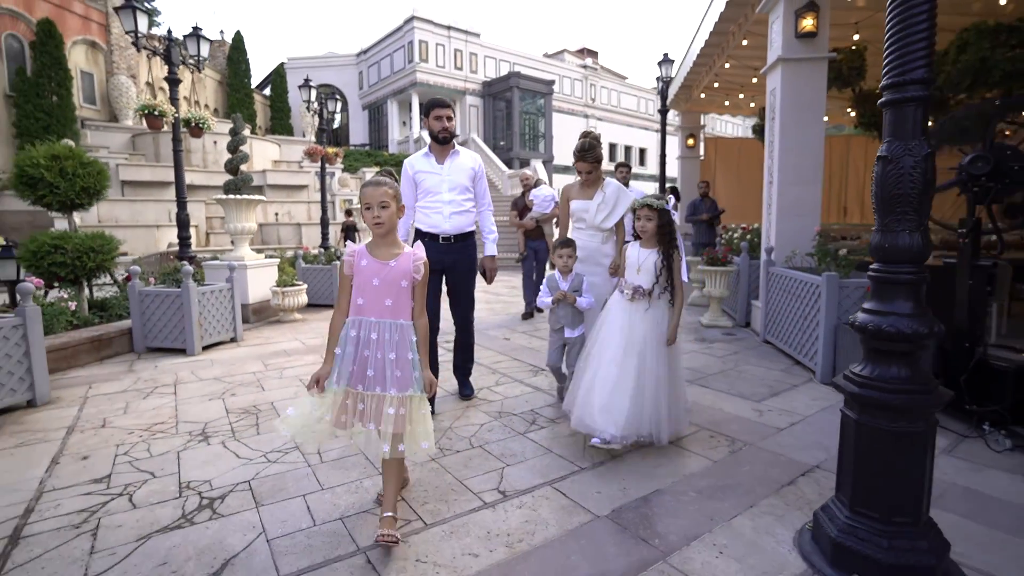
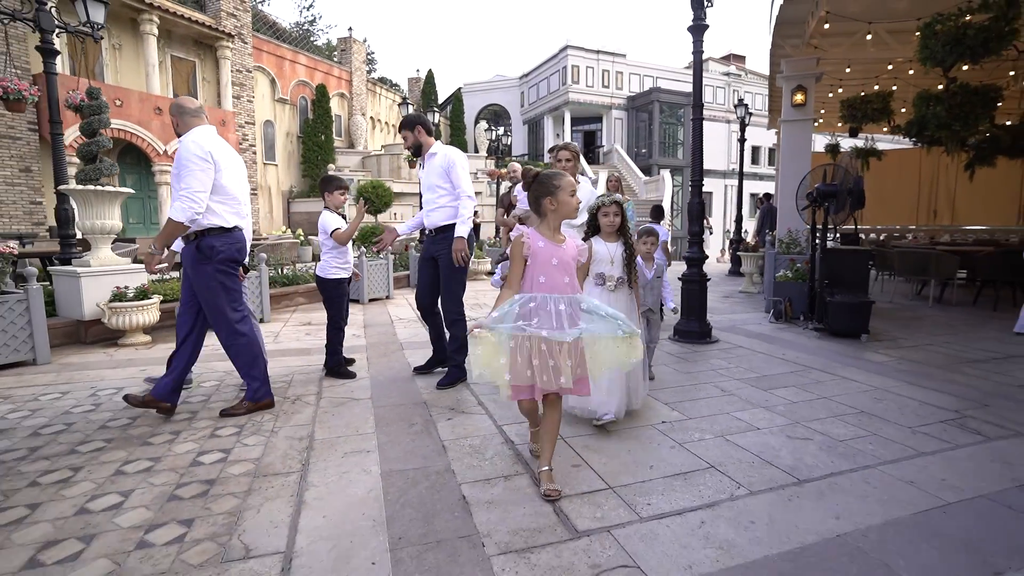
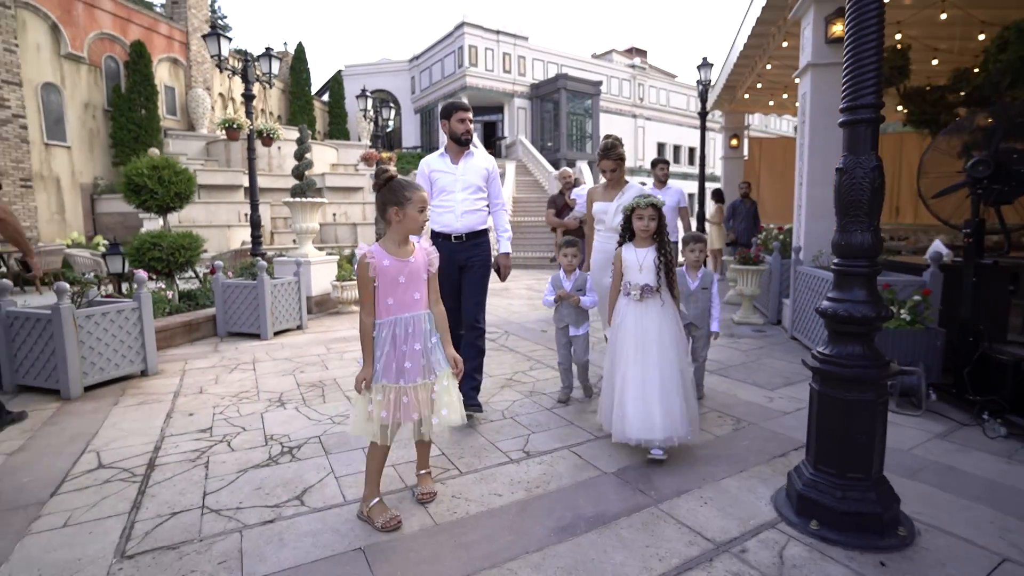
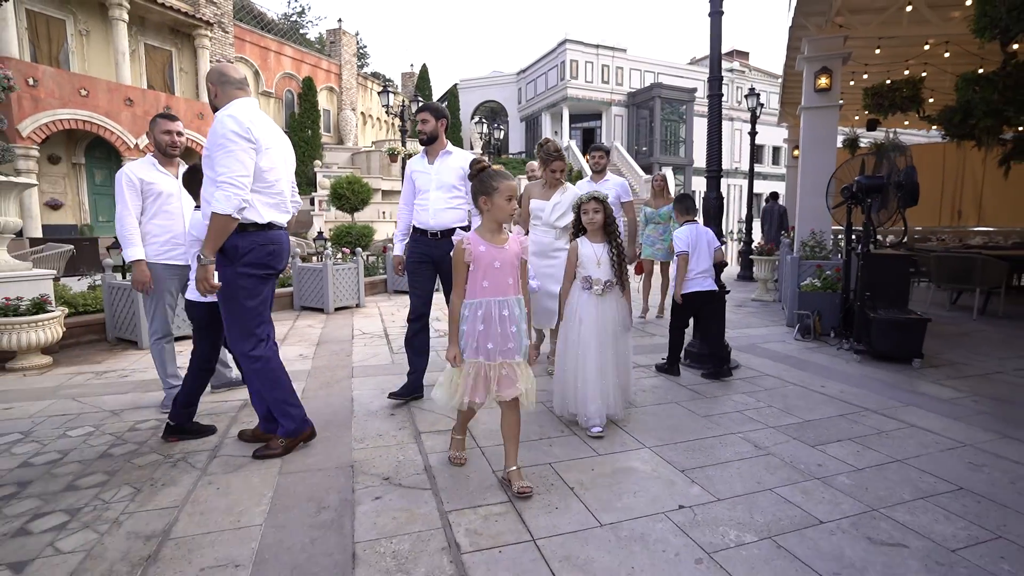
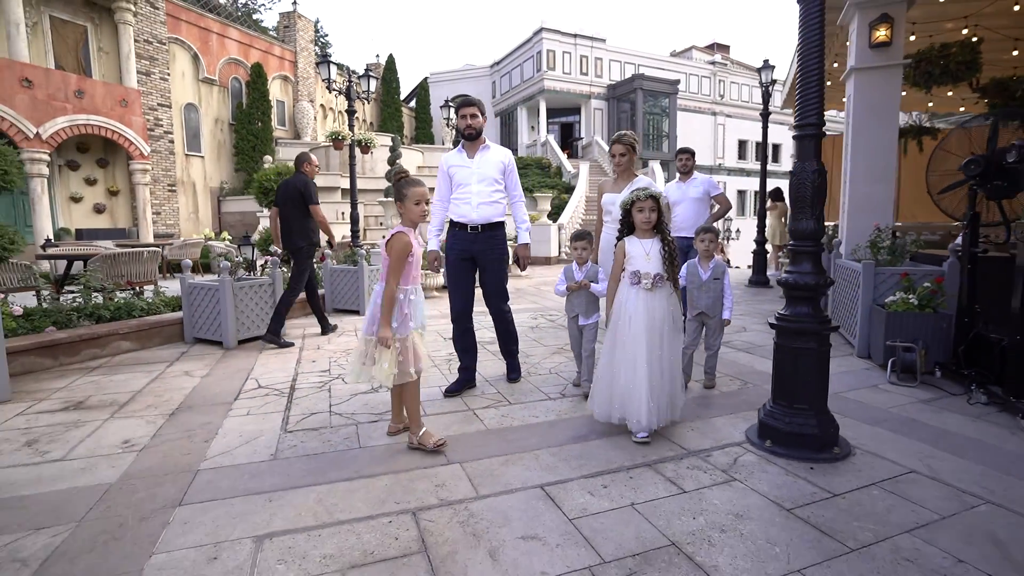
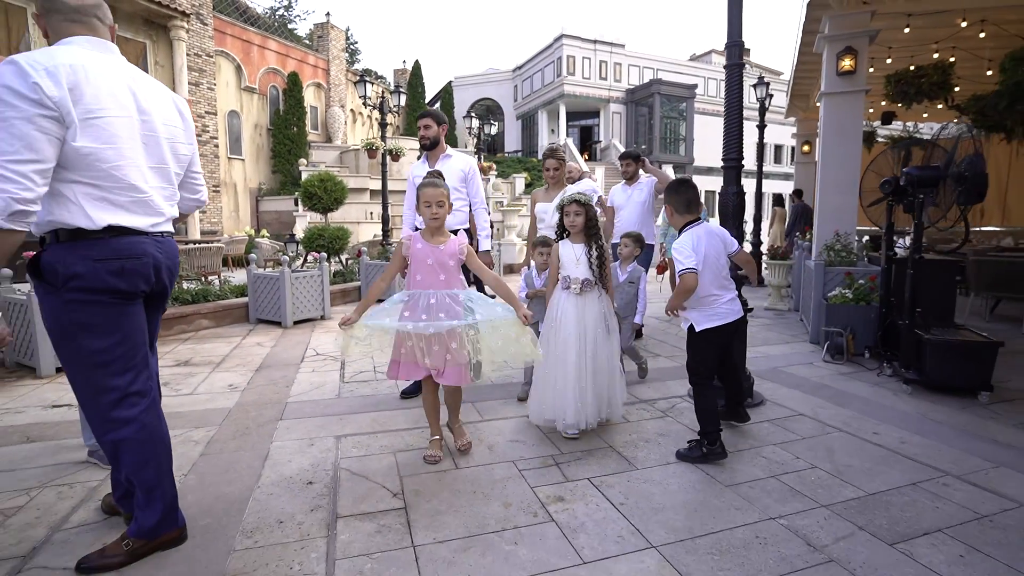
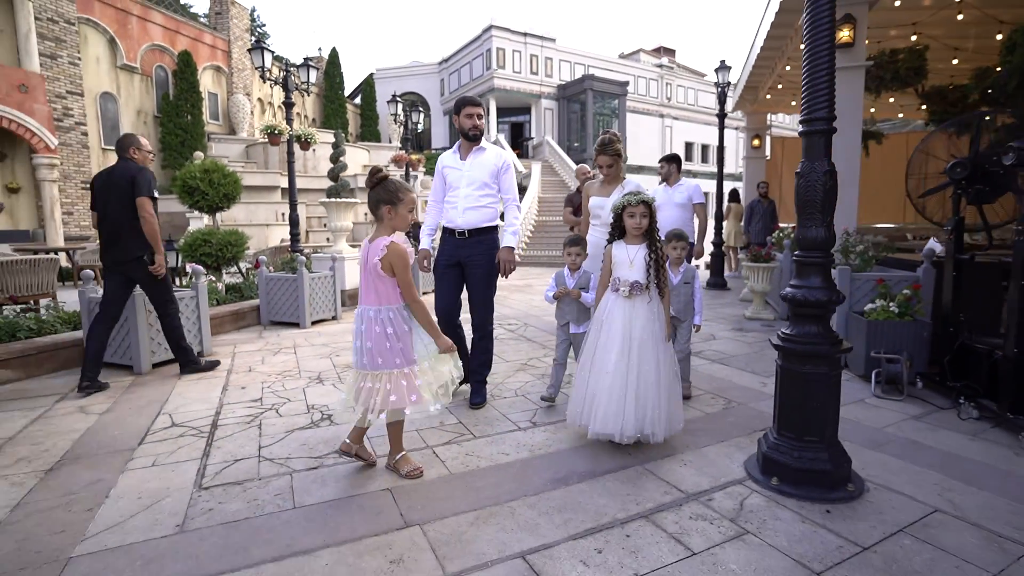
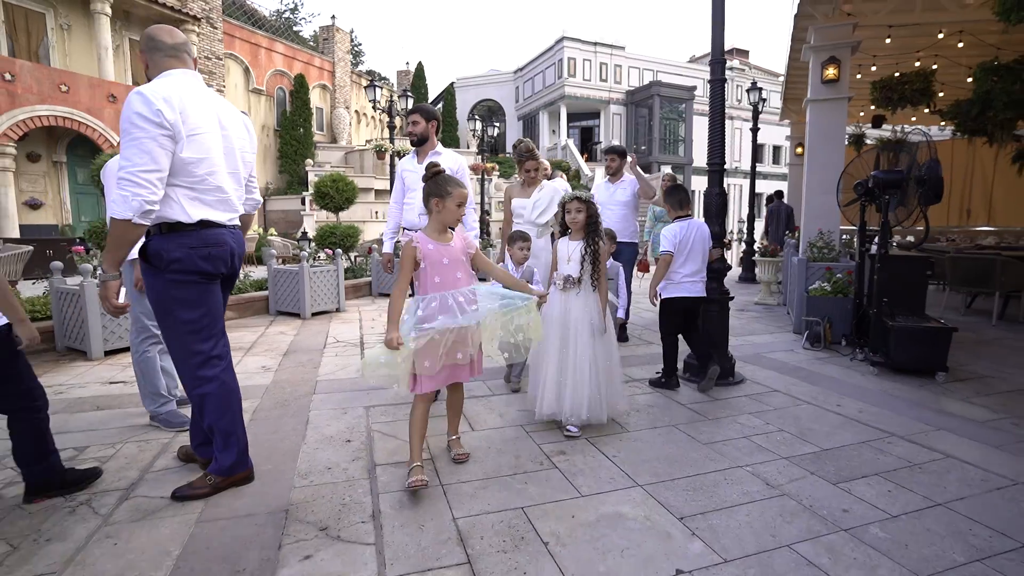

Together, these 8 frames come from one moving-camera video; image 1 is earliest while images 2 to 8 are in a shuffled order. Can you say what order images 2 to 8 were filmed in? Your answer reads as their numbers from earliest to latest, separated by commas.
3, 7, 5, 6, 8, 4, 2
